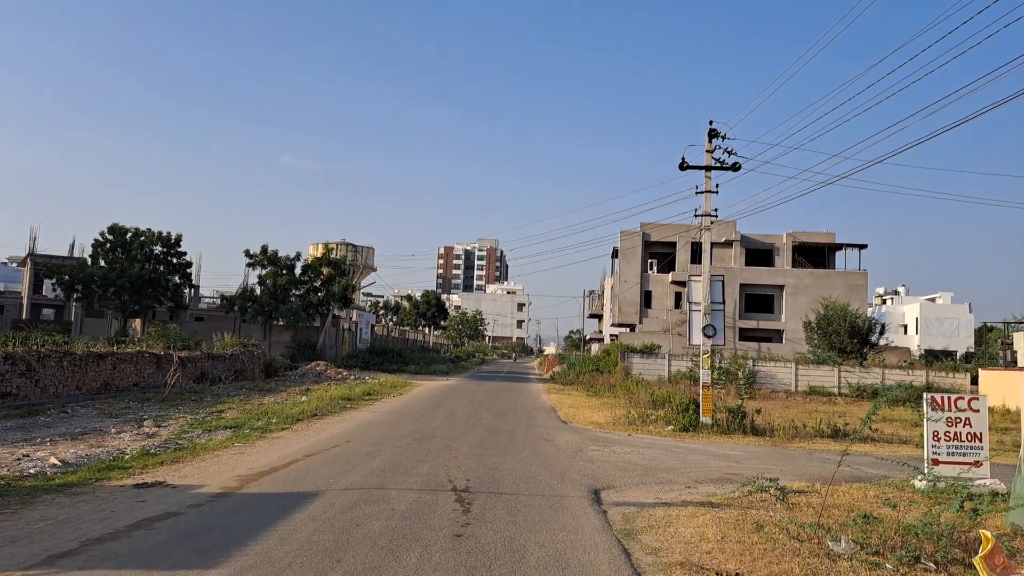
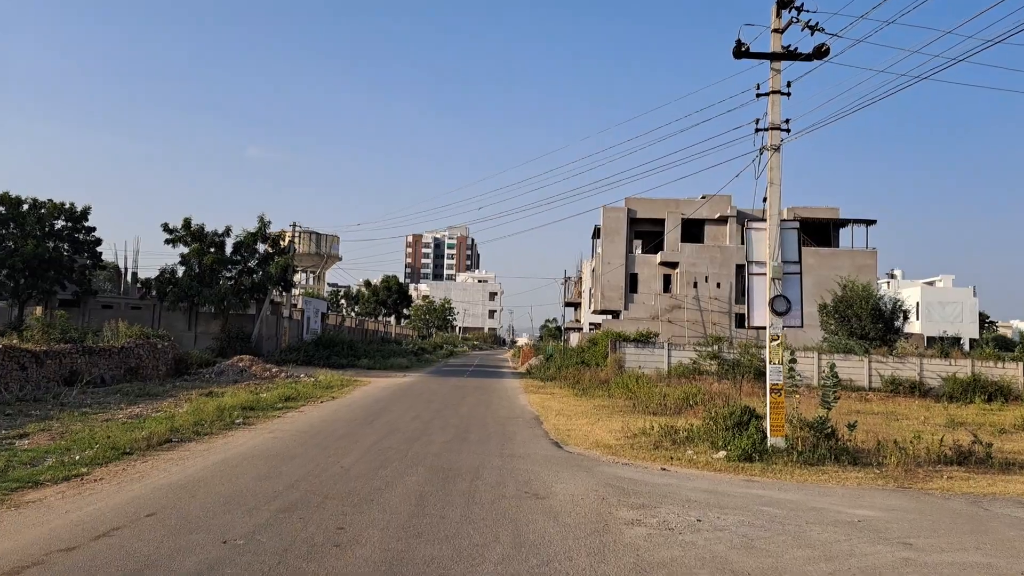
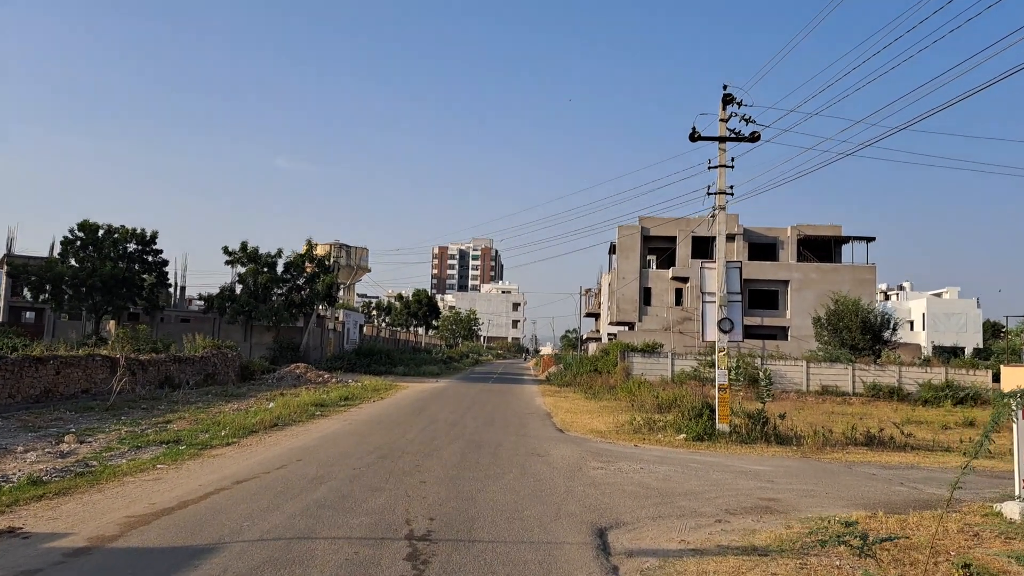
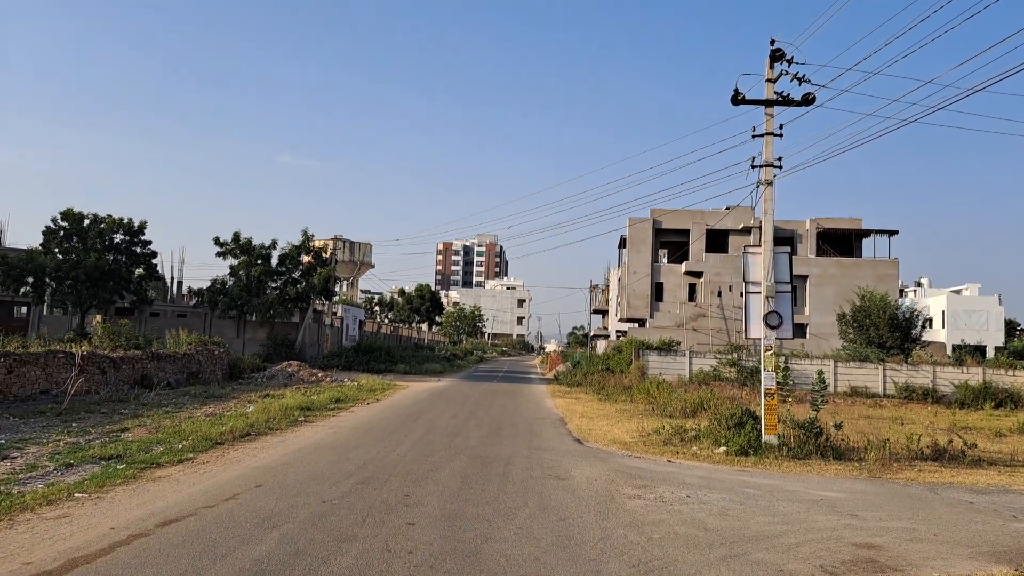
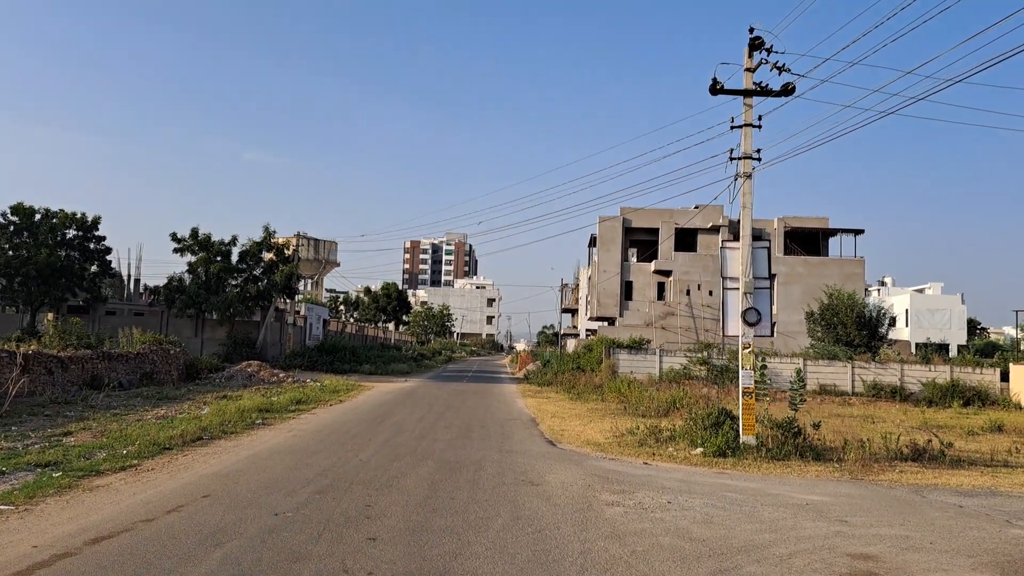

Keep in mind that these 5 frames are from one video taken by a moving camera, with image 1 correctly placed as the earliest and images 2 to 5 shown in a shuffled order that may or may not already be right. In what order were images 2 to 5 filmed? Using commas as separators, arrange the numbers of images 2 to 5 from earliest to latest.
3, 4, 5, 2
